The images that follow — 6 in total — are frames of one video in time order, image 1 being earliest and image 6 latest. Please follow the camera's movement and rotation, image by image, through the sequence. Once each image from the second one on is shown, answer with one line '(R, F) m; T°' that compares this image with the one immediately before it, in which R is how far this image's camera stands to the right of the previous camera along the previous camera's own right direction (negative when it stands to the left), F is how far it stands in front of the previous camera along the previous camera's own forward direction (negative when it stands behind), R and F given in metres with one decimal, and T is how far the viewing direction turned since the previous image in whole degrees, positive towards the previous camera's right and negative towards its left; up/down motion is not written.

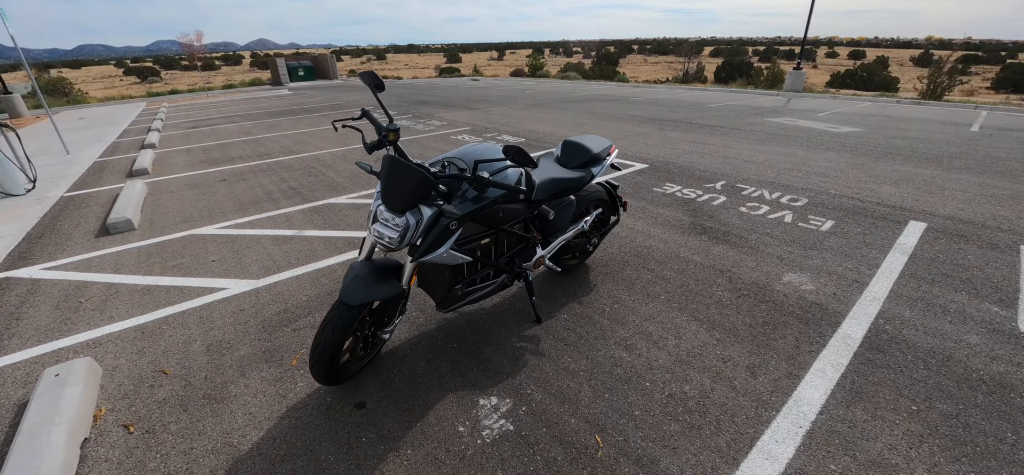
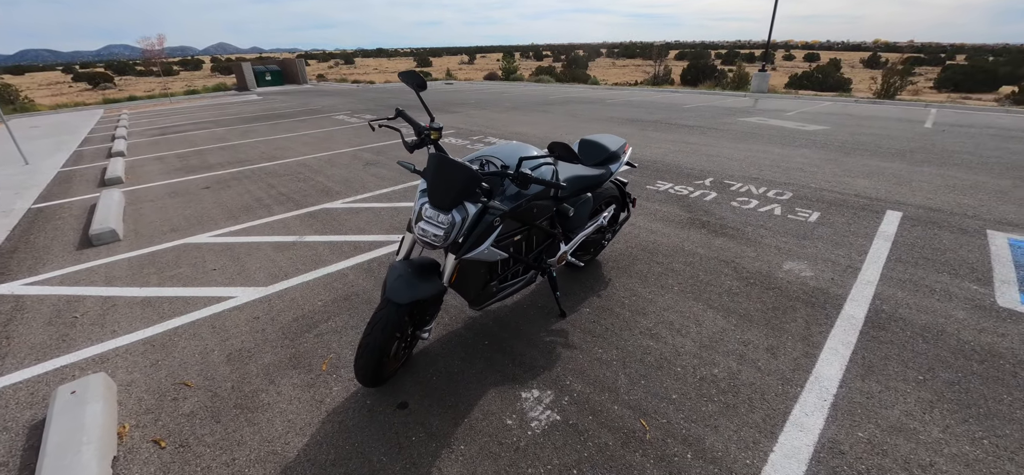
(-0.4, -0.1) m; +4°
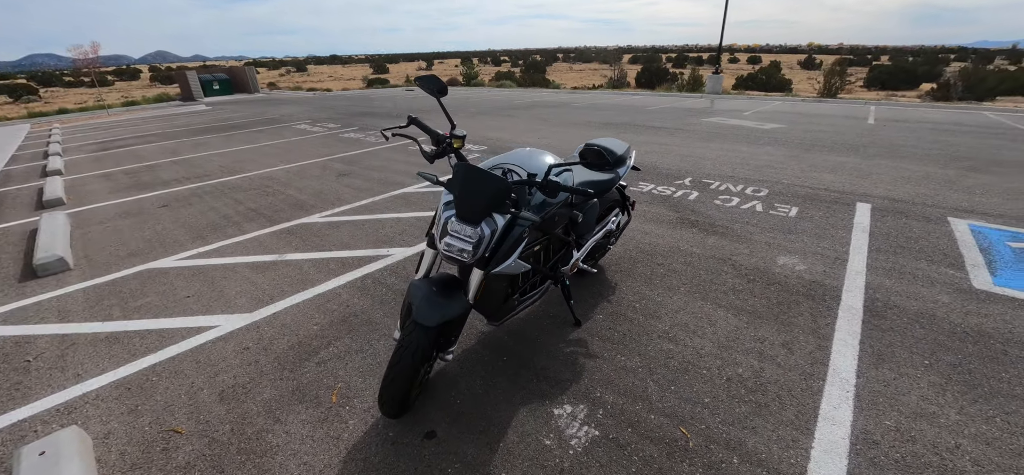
(-0.3, +0.1) m; +5°
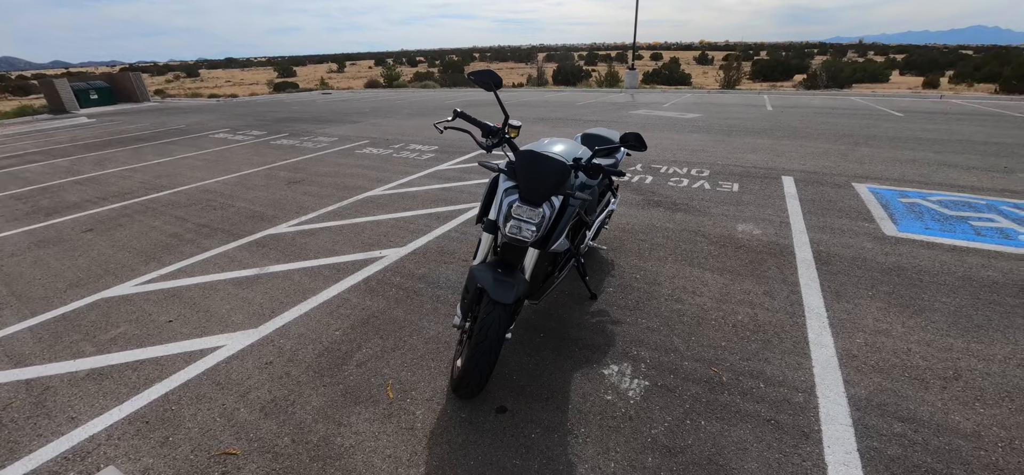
(-0.7, -0.1) m; +10°
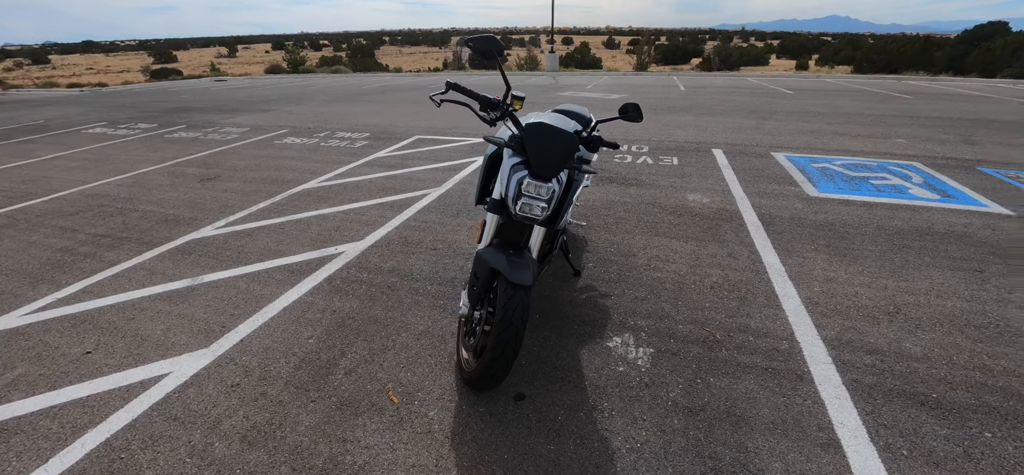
(-0.5, +0.1) m; +10°
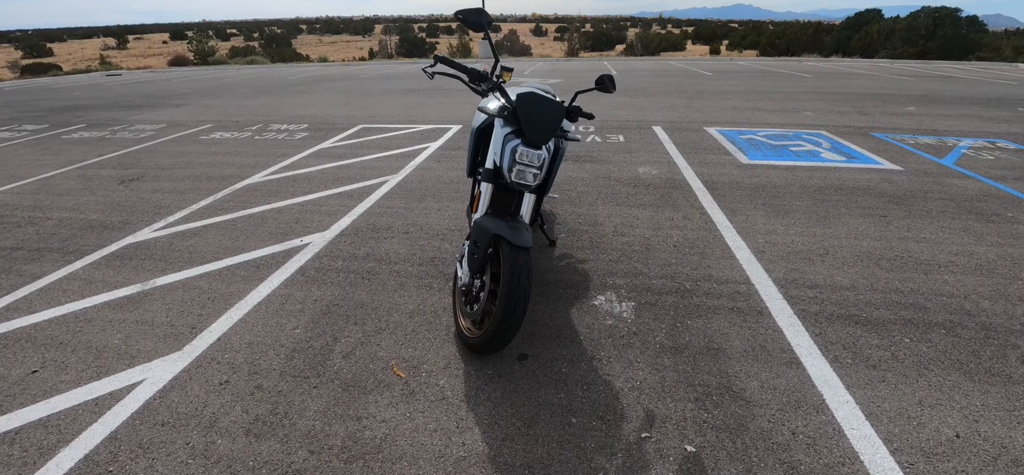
(-0.3, -0.1) m; +8°
